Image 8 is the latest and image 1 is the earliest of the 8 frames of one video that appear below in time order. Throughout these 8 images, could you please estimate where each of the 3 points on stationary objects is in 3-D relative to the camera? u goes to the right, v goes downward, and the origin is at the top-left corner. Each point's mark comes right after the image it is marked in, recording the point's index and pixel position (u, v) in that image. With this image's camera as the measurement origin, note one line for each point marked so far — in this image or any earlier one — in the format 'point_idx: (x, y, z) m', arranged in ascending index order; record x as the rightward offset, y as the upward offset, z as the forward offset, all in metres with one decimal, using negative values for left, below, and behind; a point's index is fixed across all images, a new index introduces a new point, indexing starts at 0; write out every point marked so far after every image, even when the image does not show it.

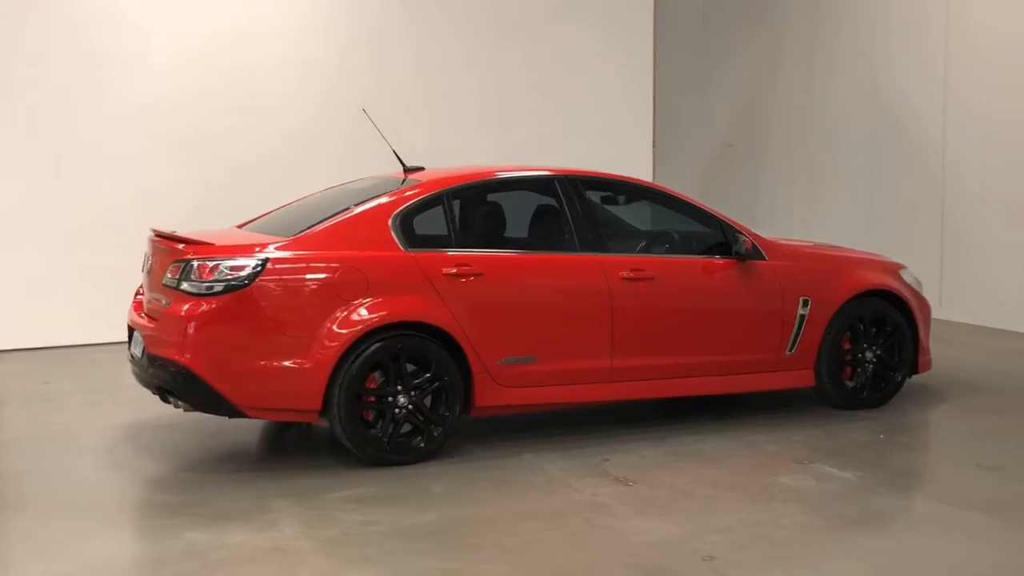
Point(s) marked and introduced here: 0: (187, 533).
0: (-1.0, -0.7, +3.7) m
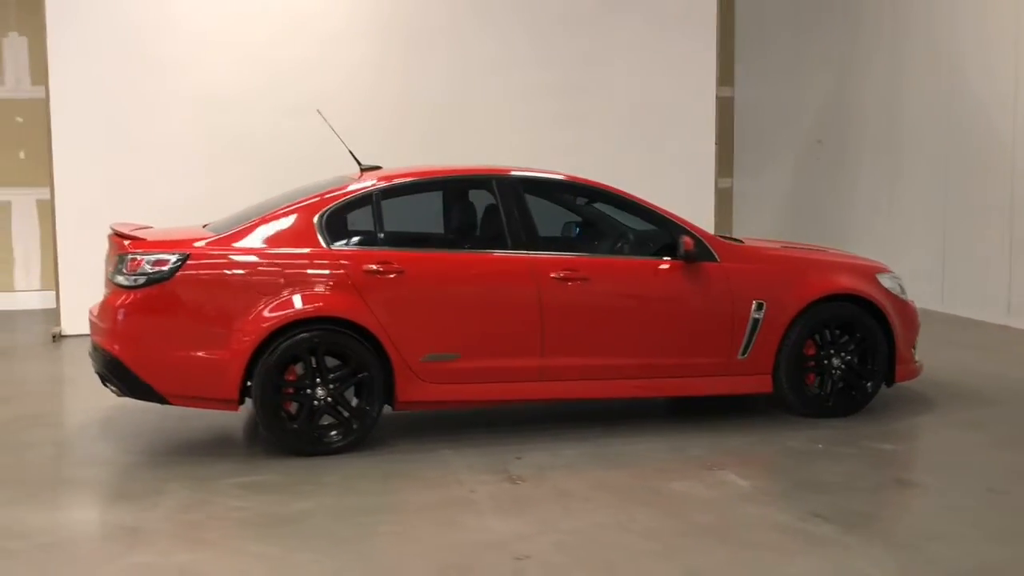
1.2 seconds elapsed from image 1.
0: (-1.4, -0.7, +3.9) m
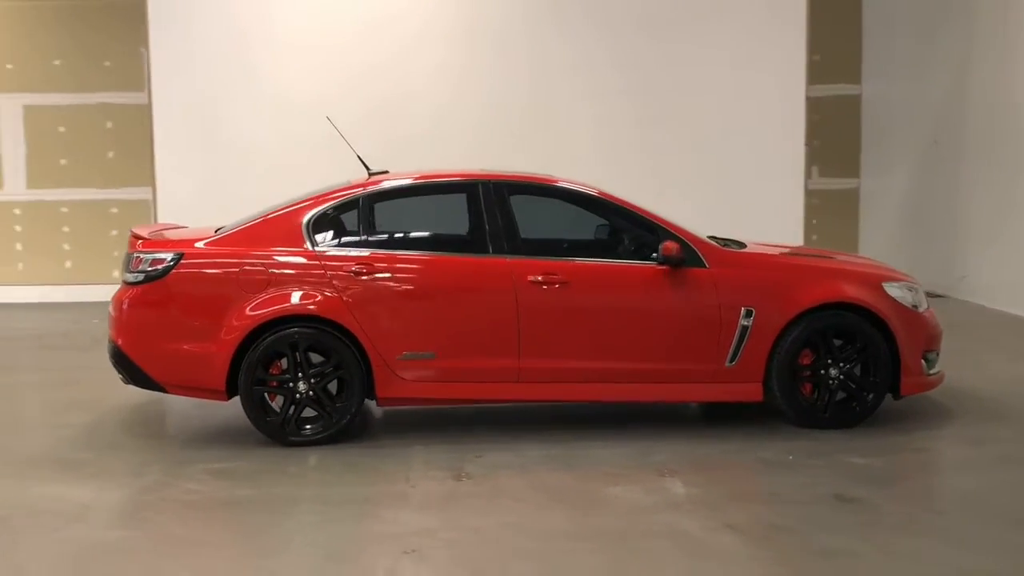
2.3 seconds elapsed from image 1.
0: (-1.6, -0.7, +4.3) m
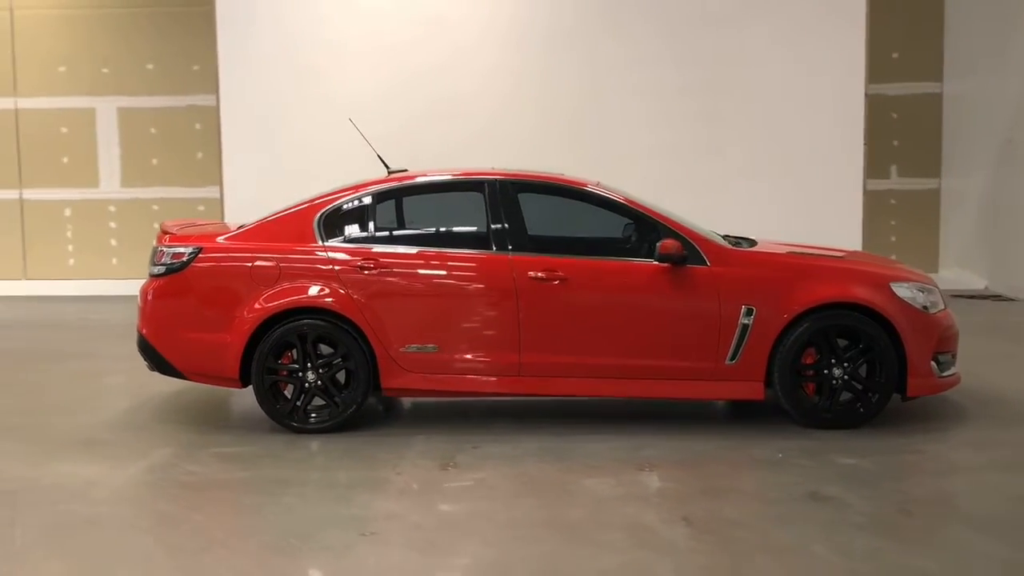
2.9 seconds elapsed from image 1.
0: (-1.7, -0.7, +4.6) m
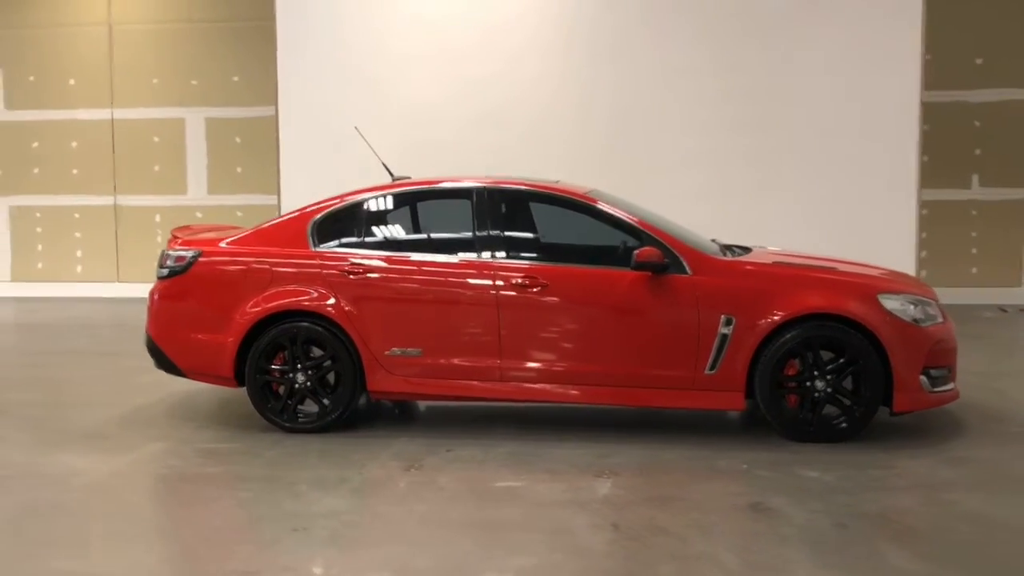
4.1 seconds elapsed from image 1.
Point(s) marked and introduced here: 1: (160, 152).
0: (-1.8, -0.7, +4.9) m
1: (-3.5, +1.3, +12.0) m
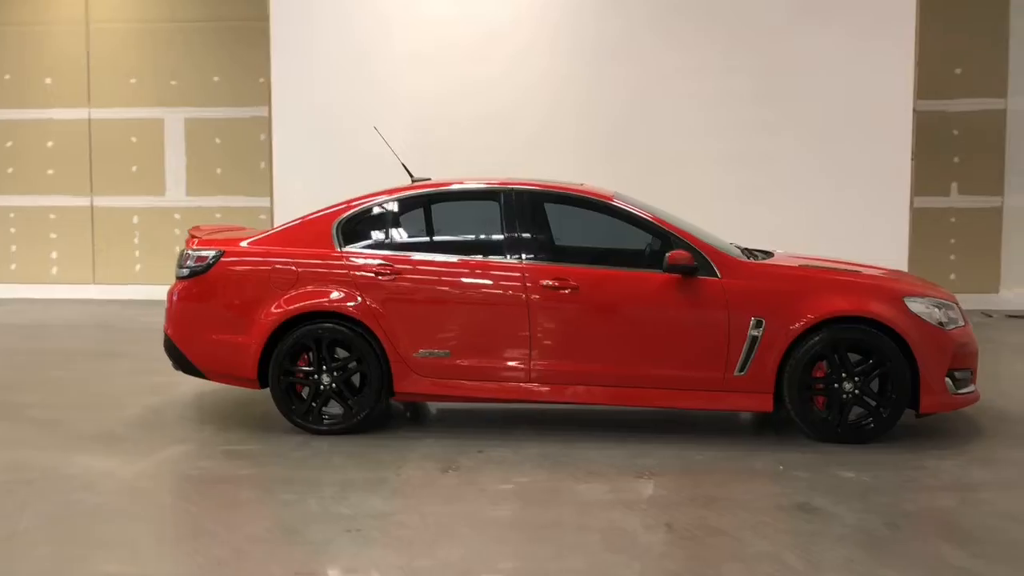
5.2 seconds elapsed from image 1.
0: (-1.7, -0.7, +4.8) m
1: (-3.7, +1.3, +11.8) m
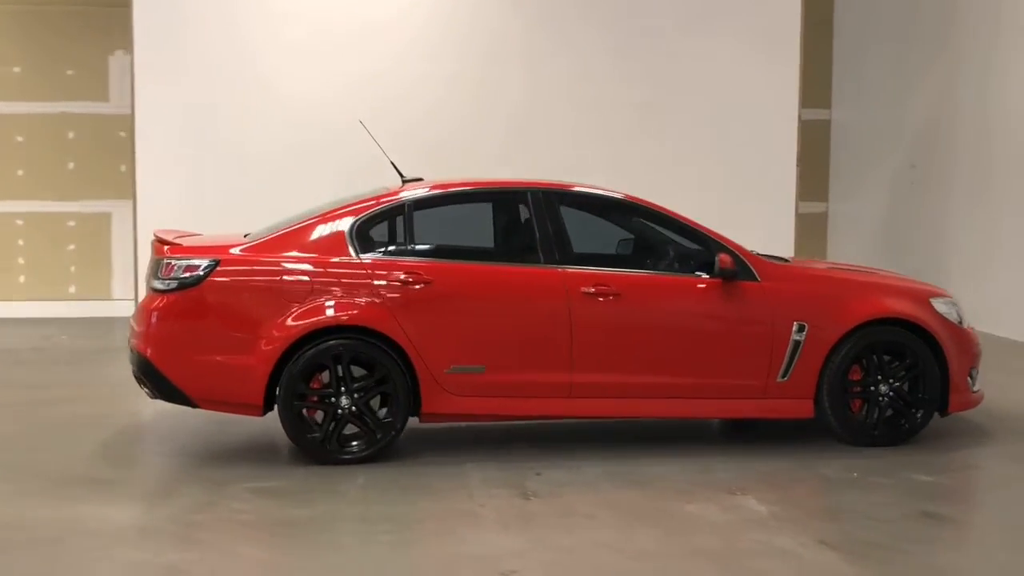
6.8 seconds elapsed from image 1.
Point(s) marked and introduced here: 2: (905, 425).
0: (-1.4, -0.7, +4.0) m
1: (-5.1, +1.2, +10.4) m
2: (+1.6, -0.6, +4.9) m
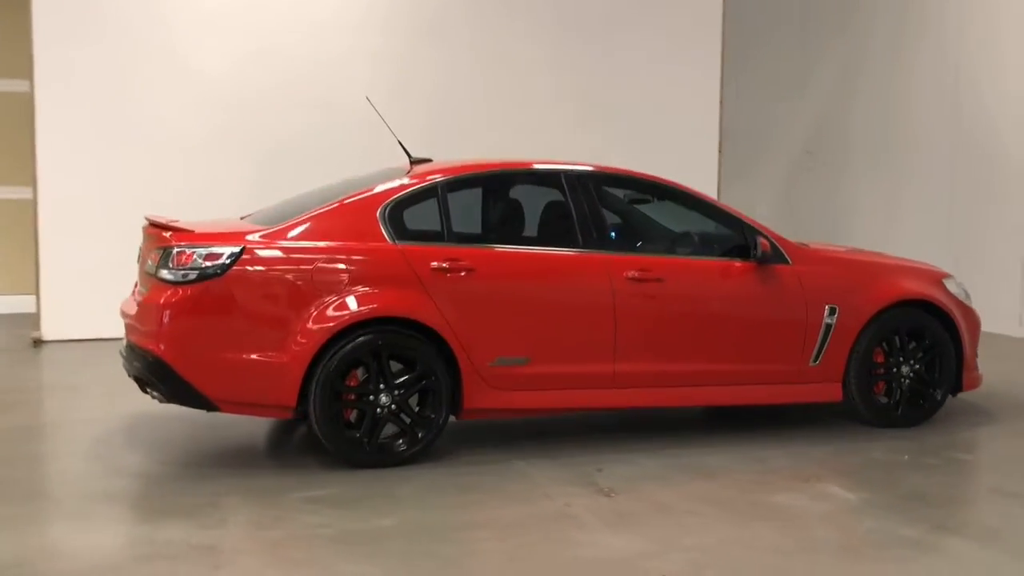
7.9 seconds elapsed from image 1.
0: (-1.1, -0.7, +3.6) m
1: (-5.8, +1.2, +9.2) m
2: (+1.7, -0.5, +5.0) m
